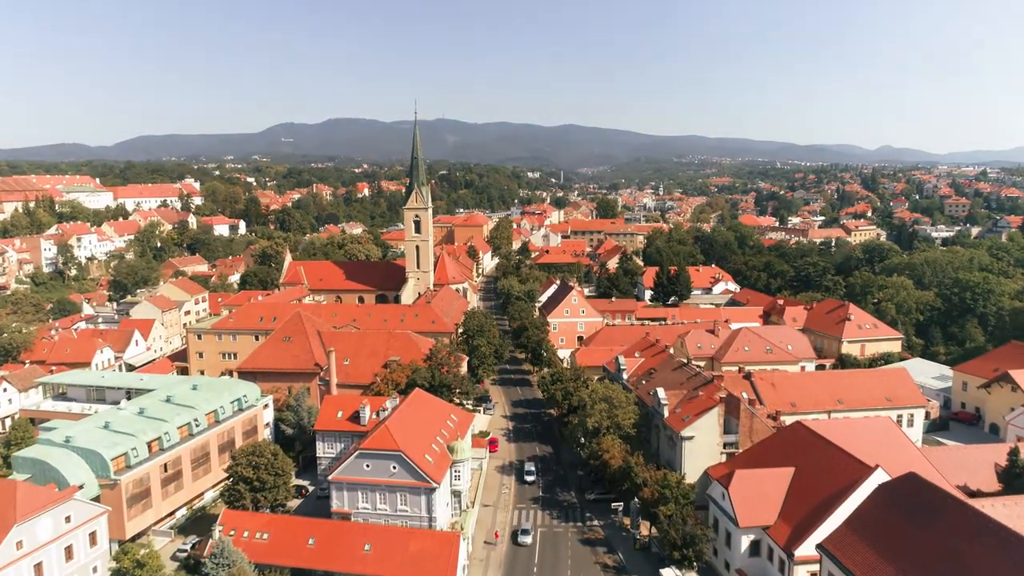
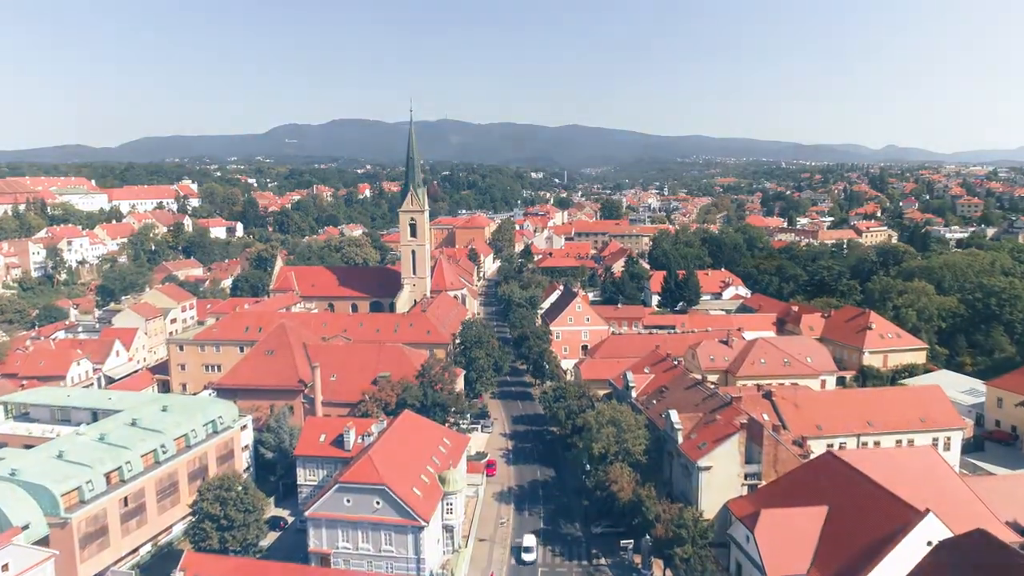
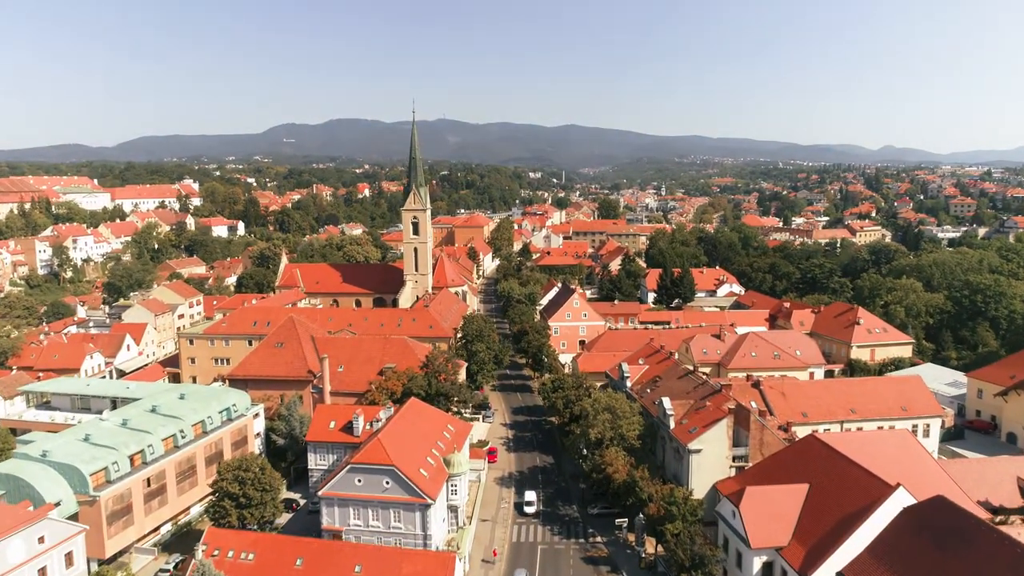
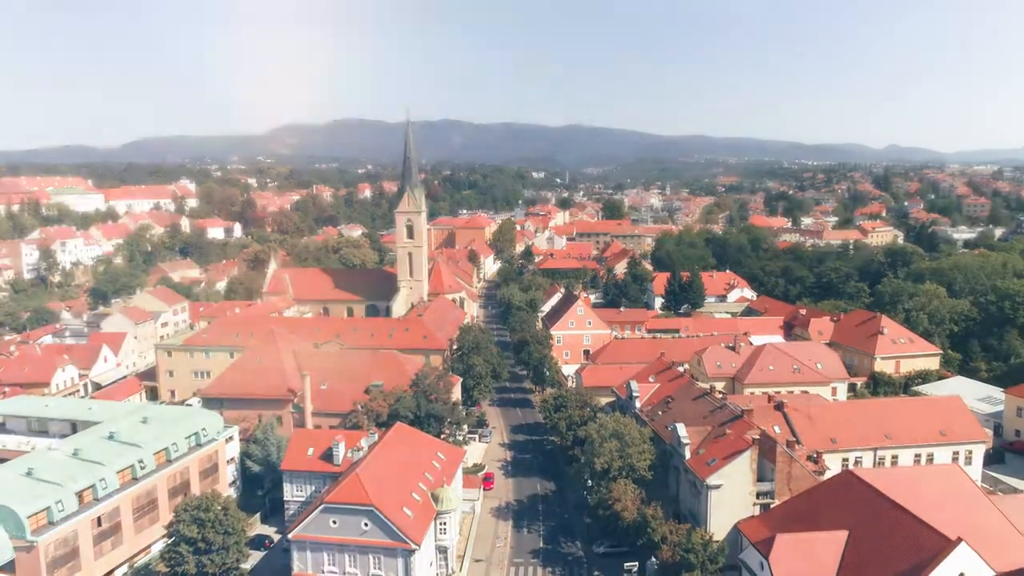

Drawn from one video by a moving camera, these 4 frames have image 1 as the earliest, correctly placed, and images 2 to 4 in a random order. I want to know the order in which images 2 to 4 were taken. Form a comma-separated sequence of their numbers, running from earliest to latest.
3, 2, 4
